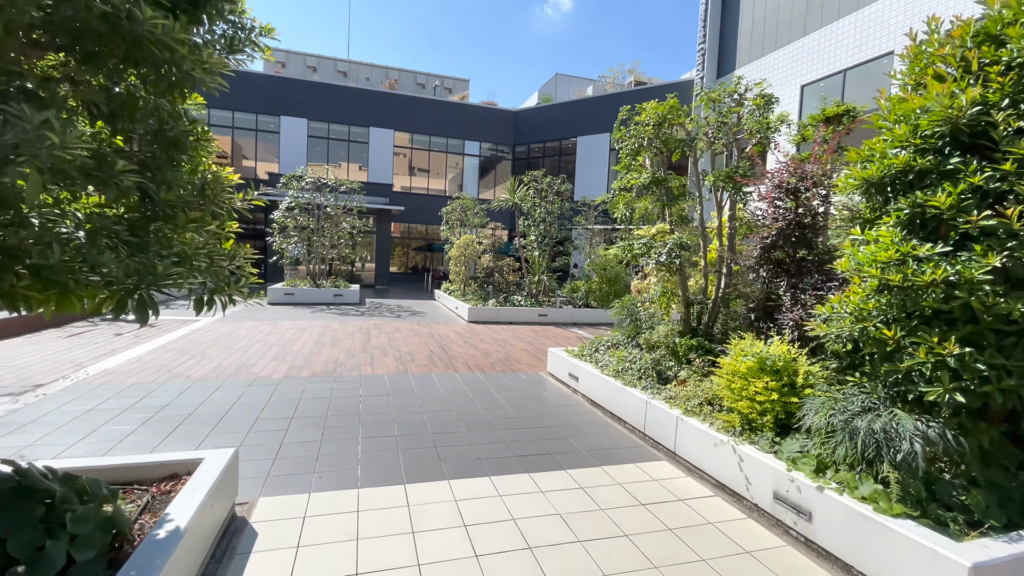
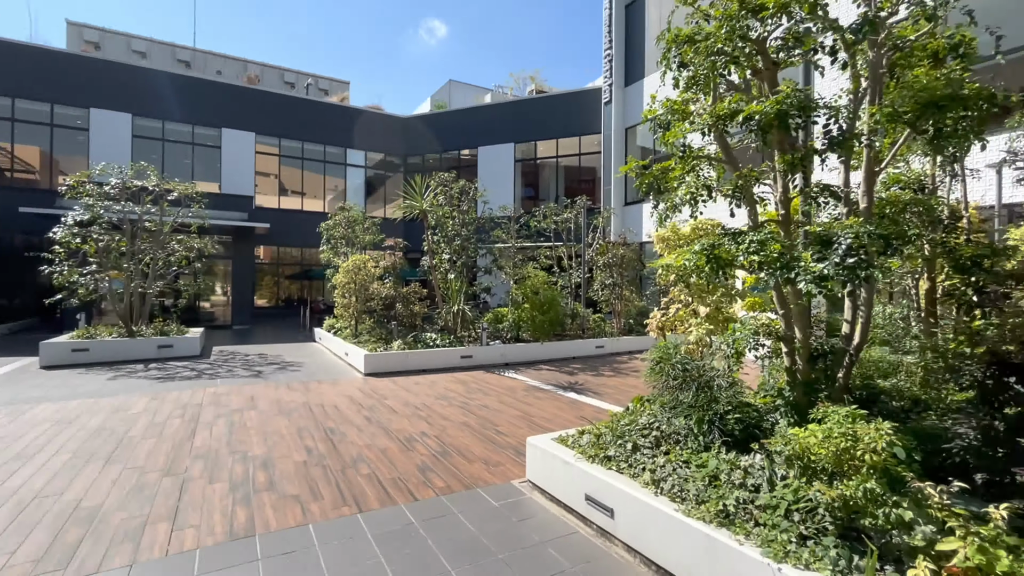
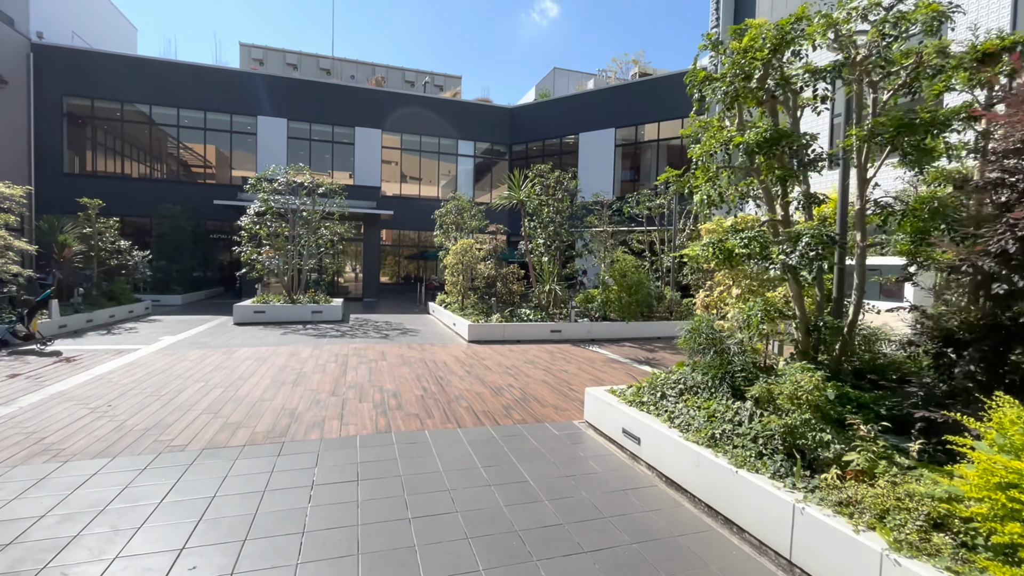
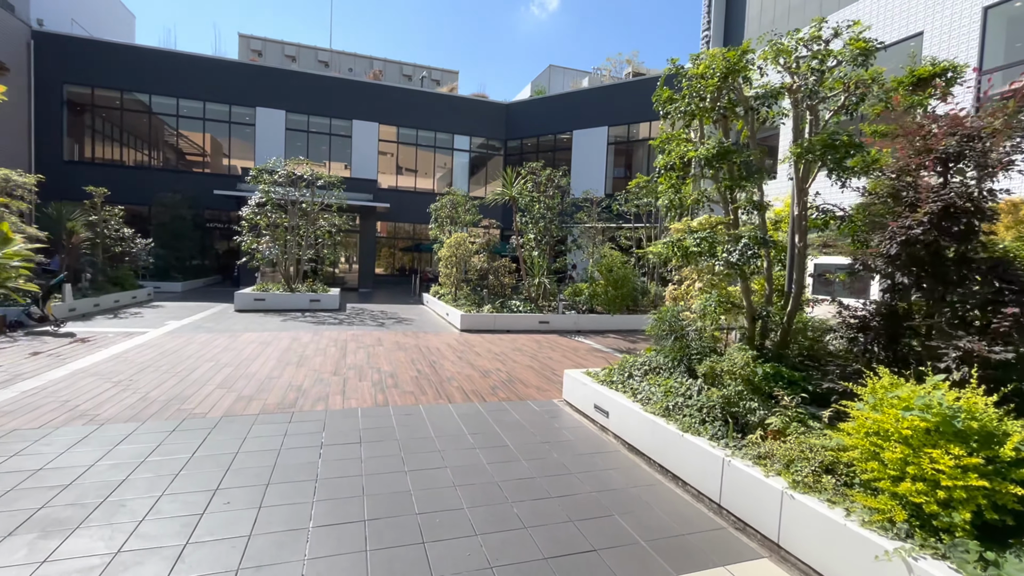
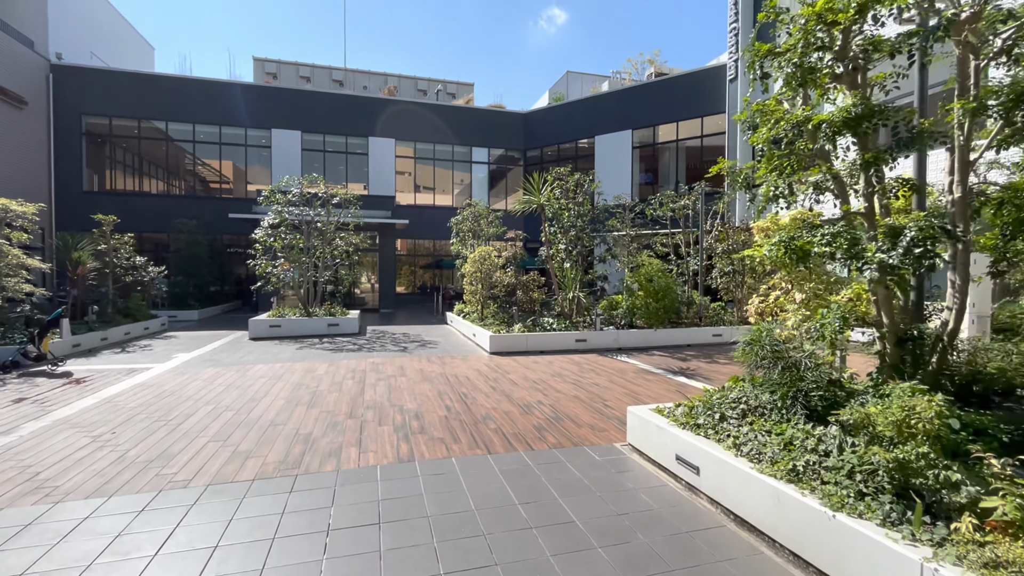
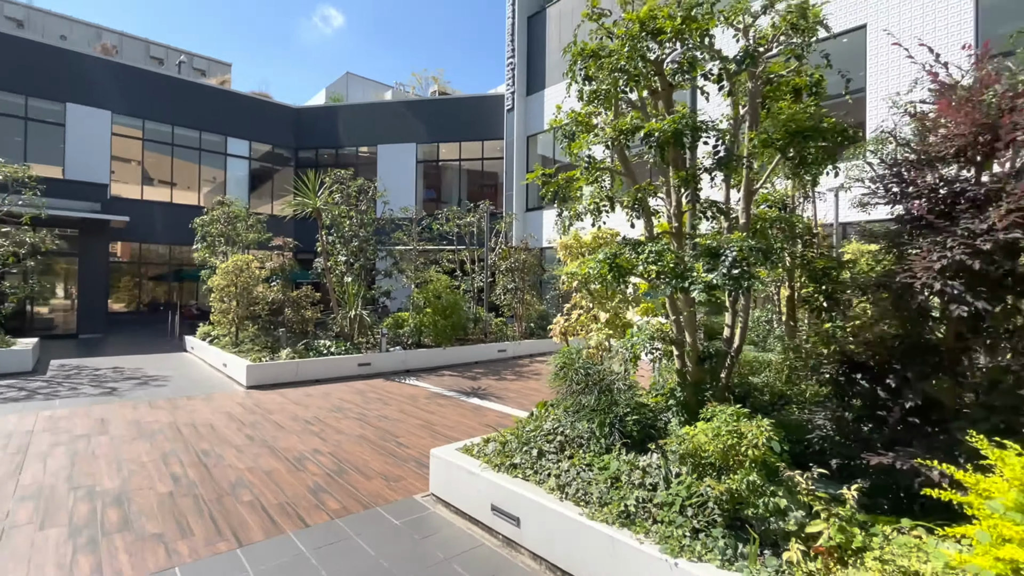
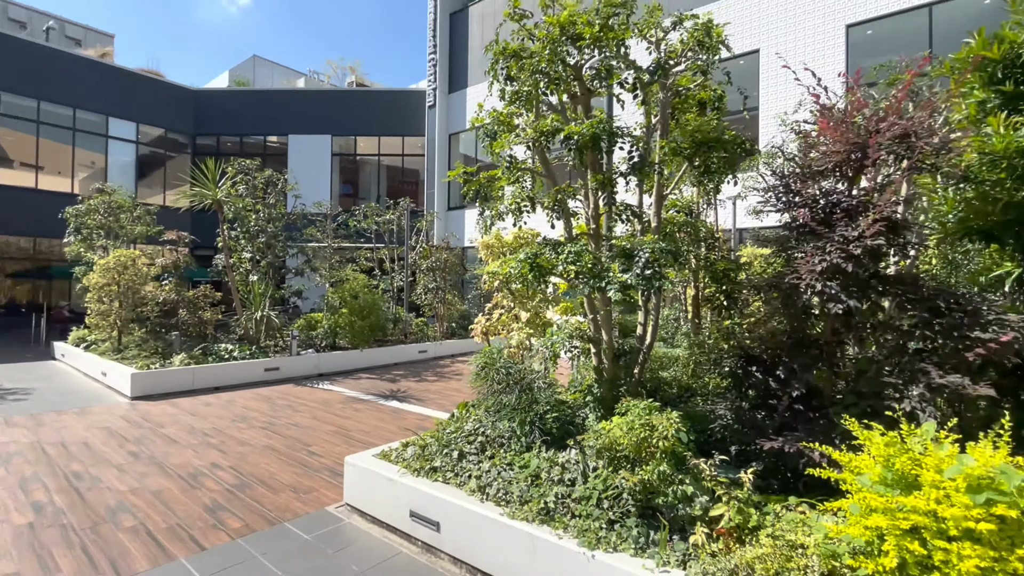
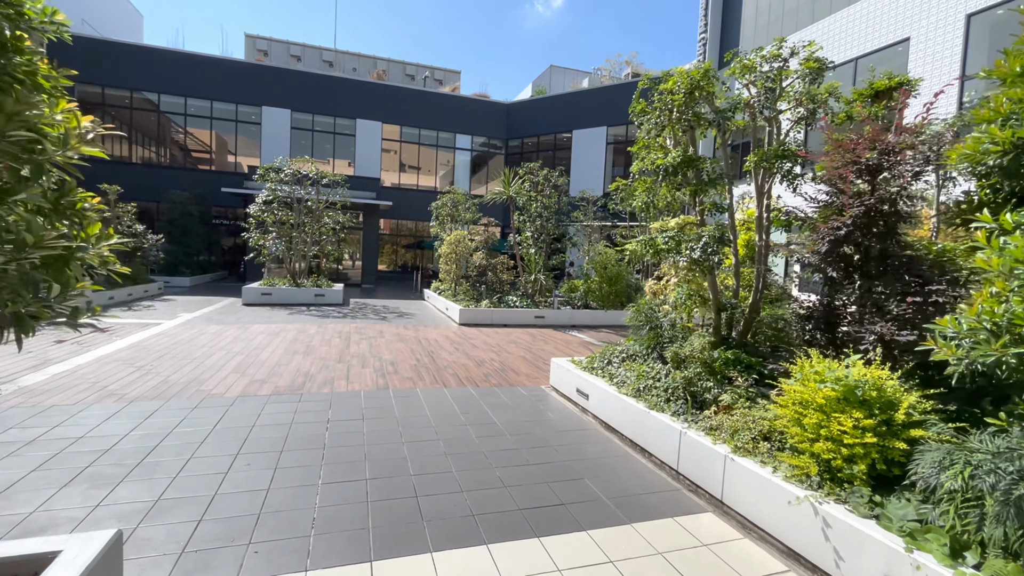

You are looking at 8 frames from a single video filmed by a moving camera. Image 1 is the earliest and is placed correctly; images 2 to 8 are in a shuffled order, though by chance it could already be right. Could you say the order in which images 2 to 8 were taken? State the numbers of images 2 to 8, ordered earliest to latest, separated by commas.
8, 4, 3, 5, 2, 6, 7
